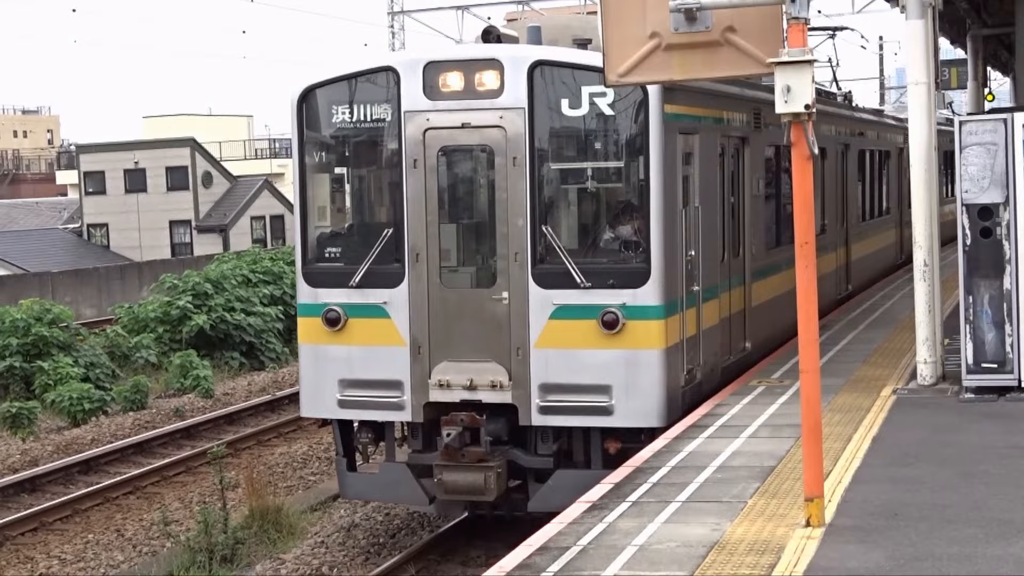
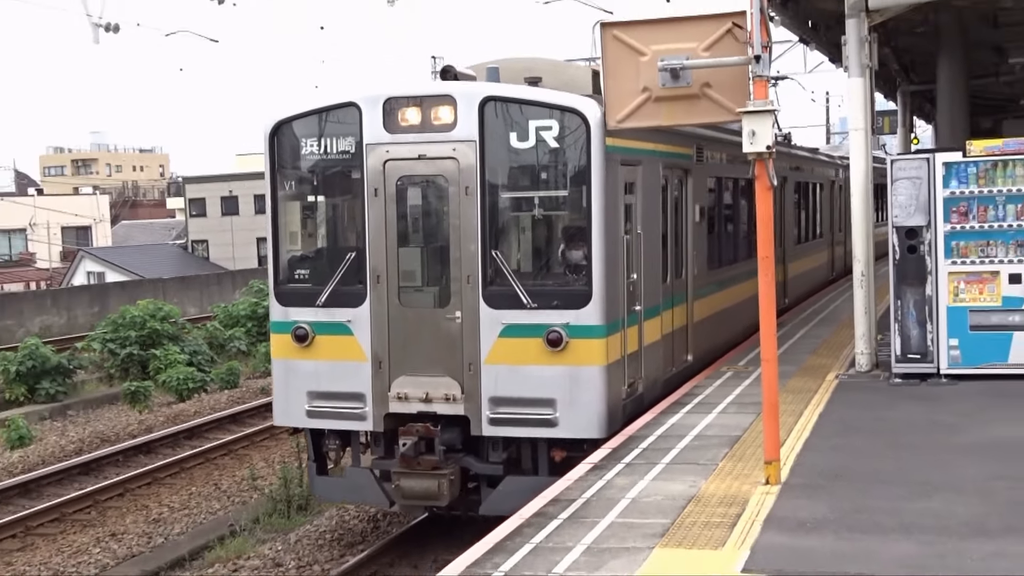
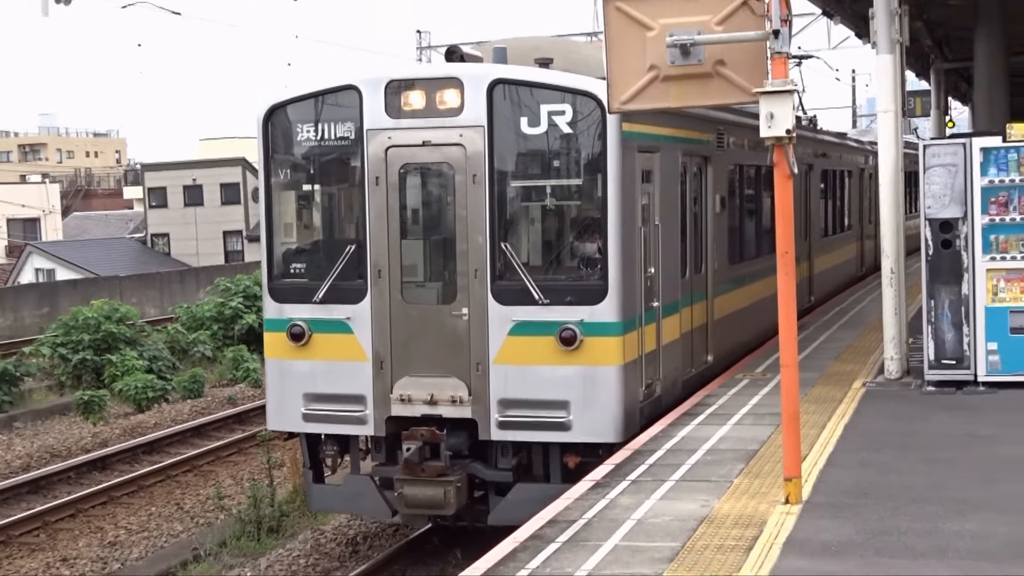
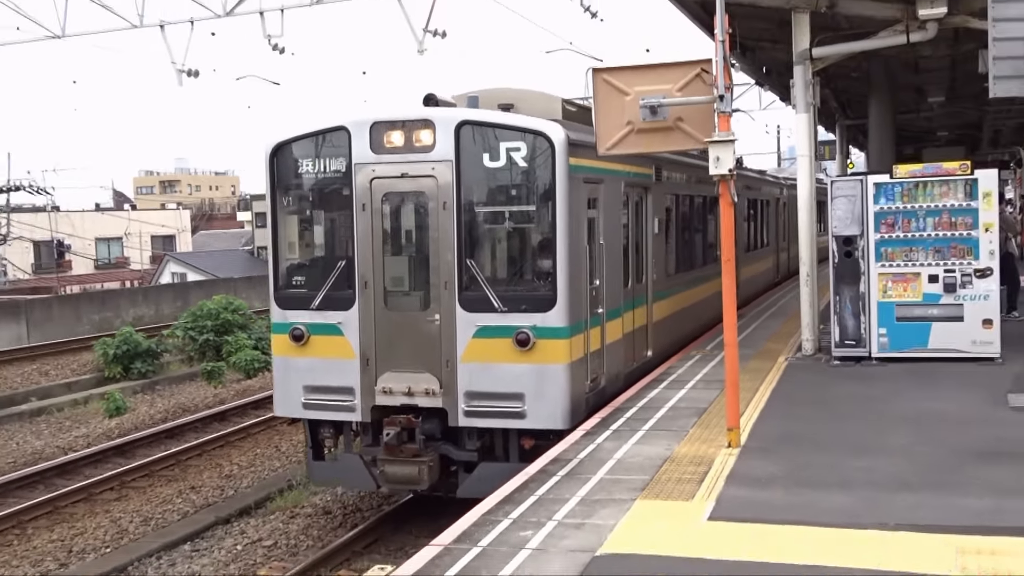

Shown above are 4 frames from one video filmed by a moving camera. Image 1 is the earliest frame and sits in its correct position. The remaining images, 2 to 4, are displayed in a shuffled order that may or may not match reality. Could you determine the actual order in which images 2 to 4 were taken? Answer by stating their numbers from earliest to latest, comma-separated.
3, 2, 4
